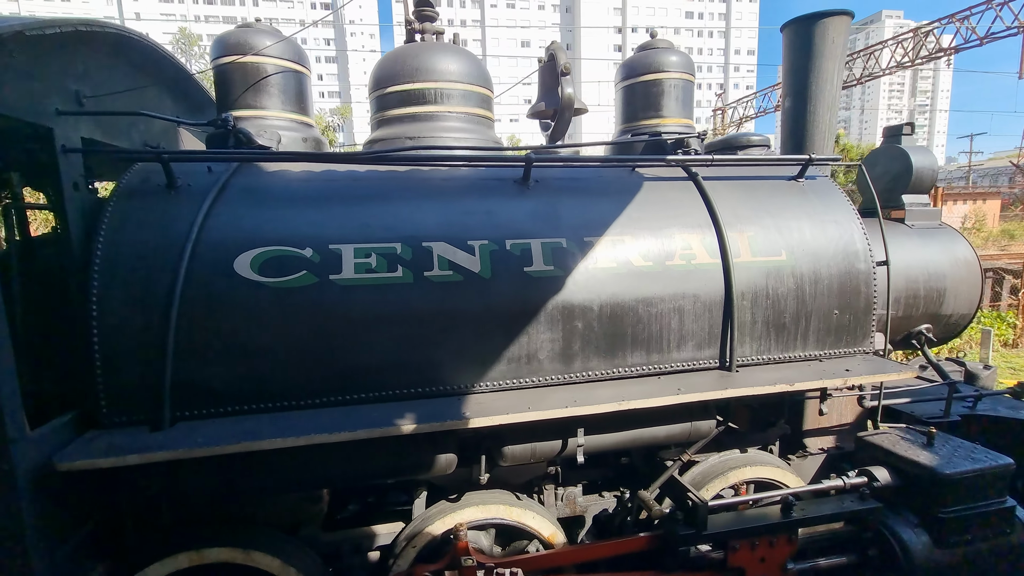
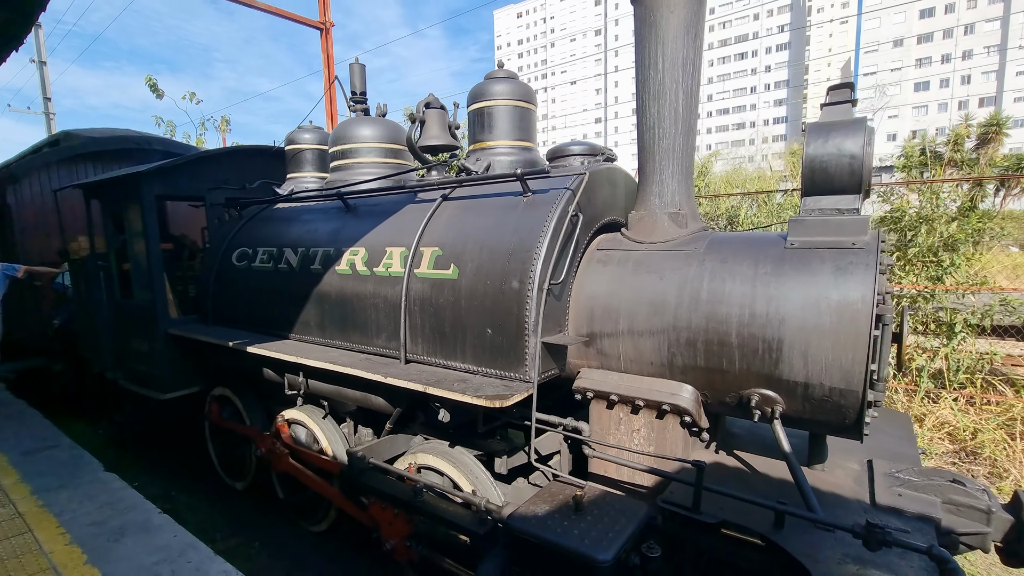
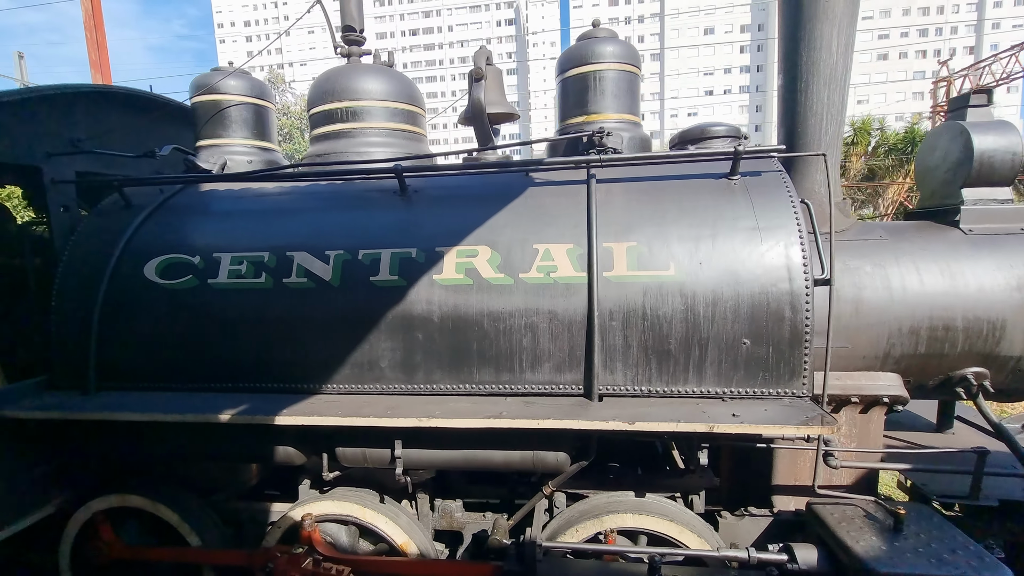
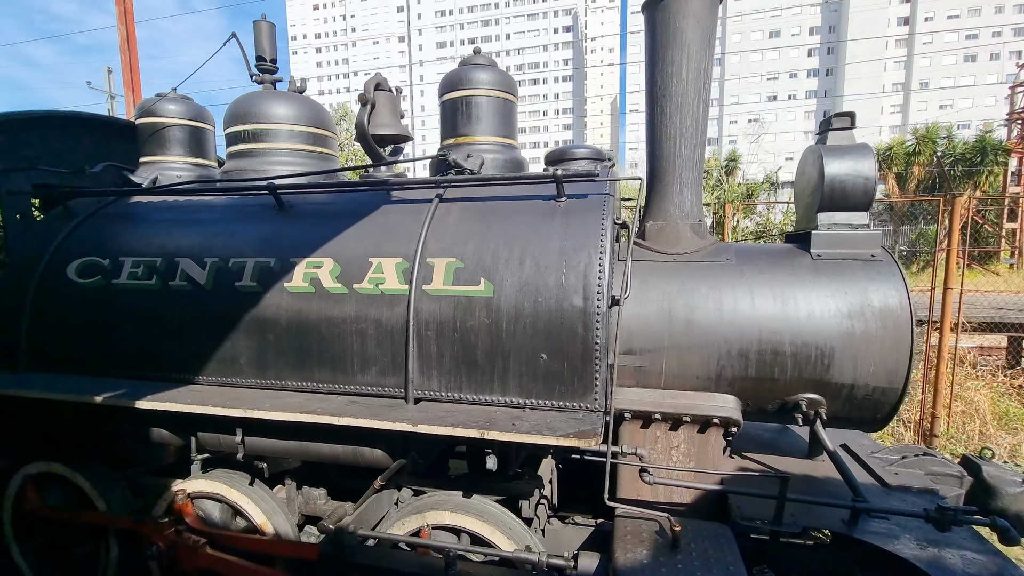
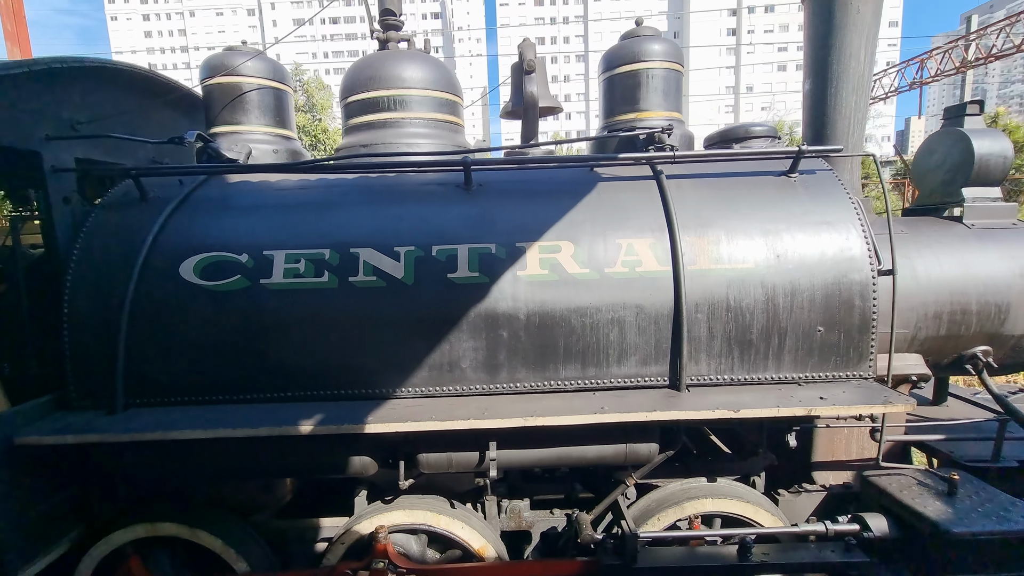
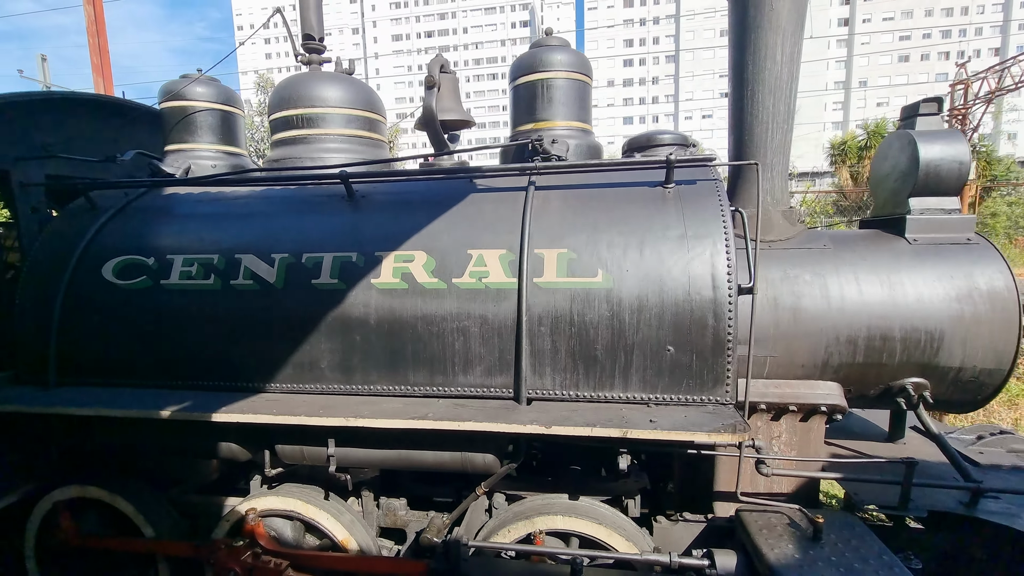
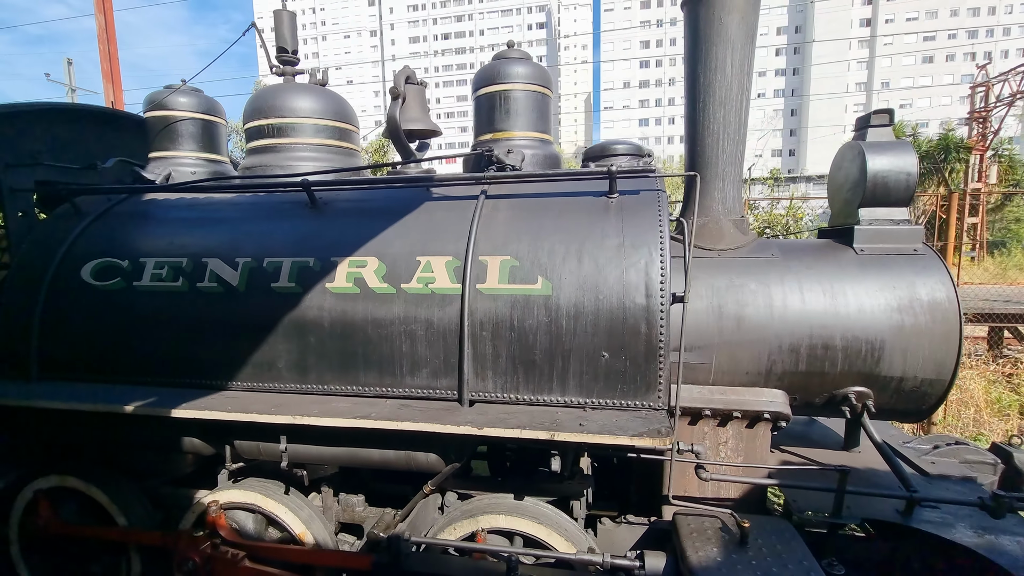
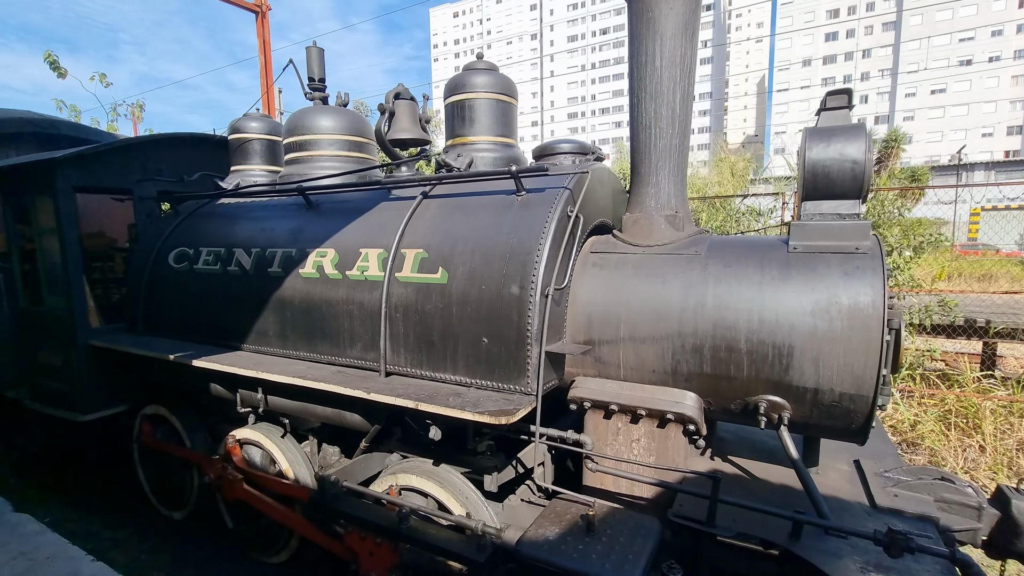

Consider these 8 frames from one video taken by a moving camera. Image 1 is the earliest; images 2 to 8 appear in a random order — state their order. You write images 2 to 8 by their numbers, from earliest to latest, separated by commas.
5, 3, 6, 7, 4, 8, 2
